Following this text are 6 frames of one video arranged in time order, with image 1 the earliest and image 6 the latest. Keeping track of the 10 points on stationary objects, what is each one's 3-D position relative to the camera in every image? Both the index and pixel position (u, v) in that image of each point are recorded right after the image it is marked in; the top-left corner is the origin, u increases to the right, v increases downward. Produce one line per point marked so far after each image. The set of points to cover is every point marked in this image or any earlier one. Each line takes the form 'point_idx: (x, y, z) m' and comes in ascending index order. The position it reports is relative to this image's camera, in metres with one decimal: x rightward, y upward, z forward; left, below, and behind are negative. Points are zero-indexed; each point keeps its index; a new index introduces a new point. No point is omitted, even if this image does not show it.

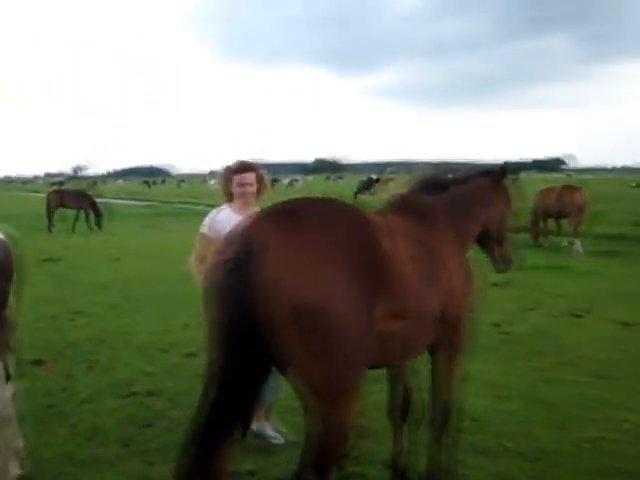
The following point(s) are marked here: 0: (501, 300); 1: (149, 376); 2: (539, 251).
0: (+3.2, -1.0, +12.3) m
1: (-1.8, -1.4, +7.0) m
2: (+5.6, -0.4, +17.8) m
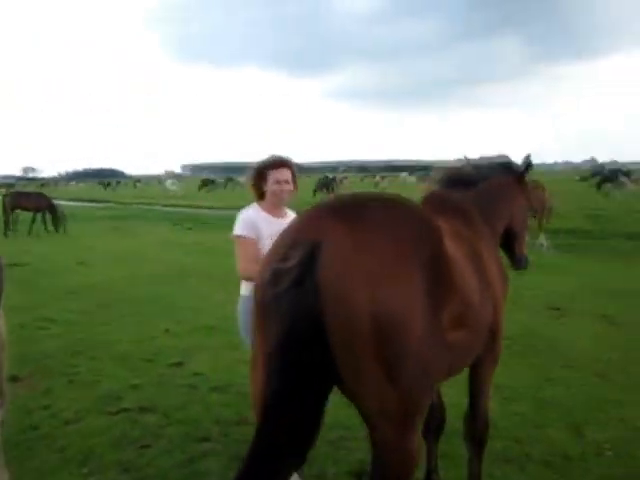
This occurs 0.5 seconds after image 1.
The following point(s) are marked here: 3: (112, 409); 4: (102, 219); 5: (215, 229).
0: (+2.8, -0.9, +12.0) m
1: (-1.8, -1.4, +6.4) m
2: (+4.8, -0.2, +17.7) m
3: (-1.8, -1.5, +5.9) m
4: (-6.4, +0.6, +19.4) m
5: (-2.9, +0.3, +18.2) m
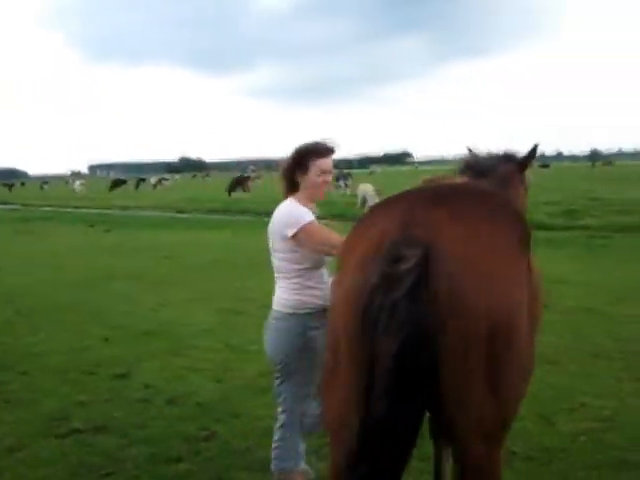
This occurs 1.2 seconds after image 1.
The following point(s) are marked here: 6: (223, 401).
0: (+1.7, -0.8, +11.9) m
1: (-2.0, -1.4, +5.7) m
2: (+2.9, 0.0, +17.8) m
3: (-2.0, -1.5, +5.2) m
4: (-8.5, +0.5, +17.9) m
5: (-4.9, +0.2, +17.2) m
6: (-0.9, -1.4, +6.0) m
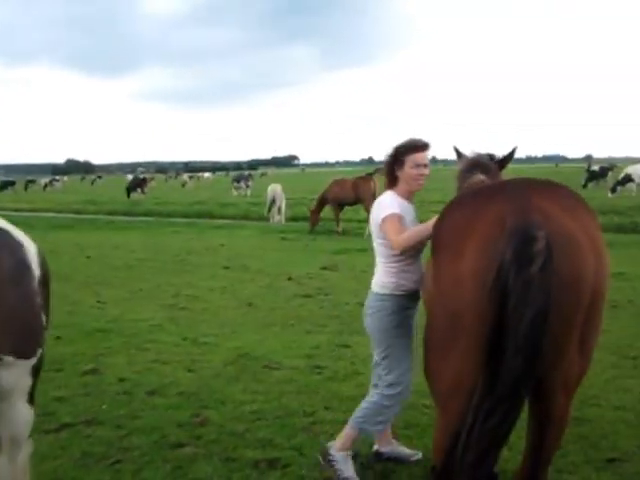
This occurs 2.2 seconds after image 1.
0: (+0.5, -0.7, +12.3) m
1: (-2.1, -1.4, +5.6) m
2: (+0.6, 0.0, +18.4) m
3: (-2.1, -1.4, +5.0) m
4: (-10.6, +0.3, +16.5) m
5: (-7.0, +0.2, +16.4) m
6: (-1.1, -1.4, +6.1) m
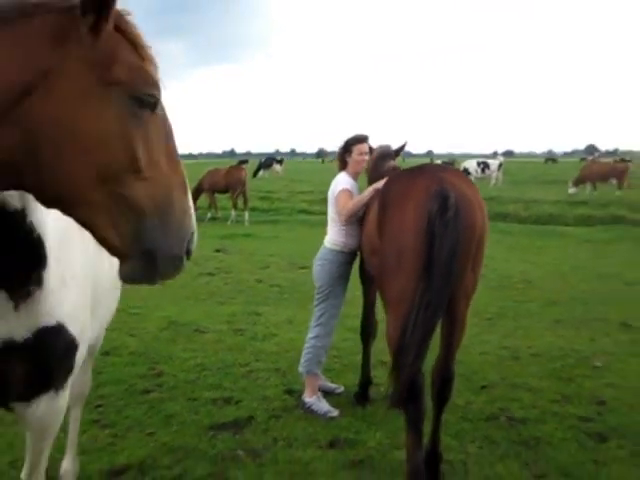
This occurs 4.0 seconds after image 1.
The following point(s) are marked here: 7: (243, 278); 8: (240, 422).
0: (-1.7, -0.4, +13.3) m
1: (-2.8, -1.2, +6.1) m
2: (-2.9, +0.4, +19.2) m
3: (-2.5, -1.2, +5.6) m
4: (-13.4, +0.6, +15.0) m
5: (-9.8, +0.5, +15.7) m
6: (-1.8, -1.1, +6.8) m
7: (-1.3, -0.7, +11.1) m
8: (-0.7, -1.5, +5.4) m
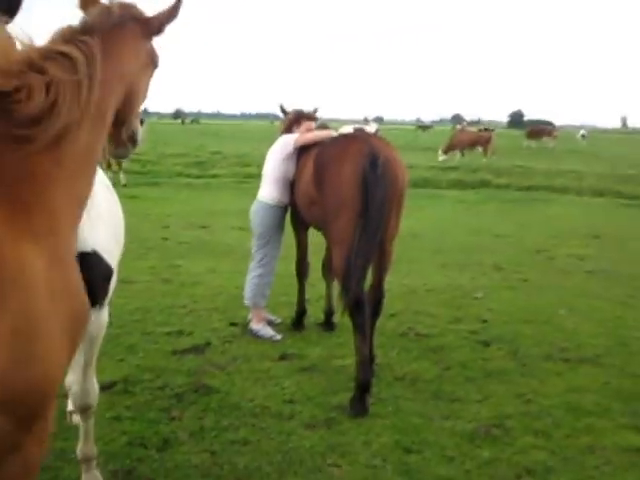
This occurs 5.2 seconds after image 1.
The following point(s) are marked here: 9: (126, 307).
0: (-3.6, +0.5, +13.8) m
1: (-3.4, -0.7, +6.6) m
2: (-5.9, +1.6, +19.3) m
3: (-3.1, -0.8, +6.2) m
4: (-15.5, +1.4, +13.3) m
5: (-12.0, +1.4, +14.6) m
6: (-2.6, -0.6, +7.5) m
7: (-2.9, +0.1, +11.8) m
8: (-1.2, -1.0, +6.3) m
9: (-2.1, -0.7, +7.4) m
